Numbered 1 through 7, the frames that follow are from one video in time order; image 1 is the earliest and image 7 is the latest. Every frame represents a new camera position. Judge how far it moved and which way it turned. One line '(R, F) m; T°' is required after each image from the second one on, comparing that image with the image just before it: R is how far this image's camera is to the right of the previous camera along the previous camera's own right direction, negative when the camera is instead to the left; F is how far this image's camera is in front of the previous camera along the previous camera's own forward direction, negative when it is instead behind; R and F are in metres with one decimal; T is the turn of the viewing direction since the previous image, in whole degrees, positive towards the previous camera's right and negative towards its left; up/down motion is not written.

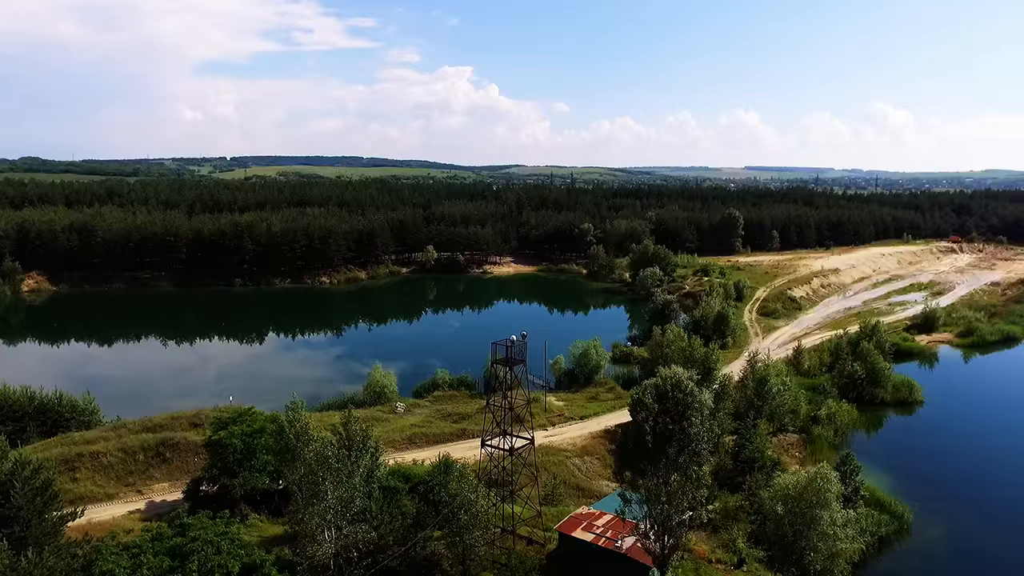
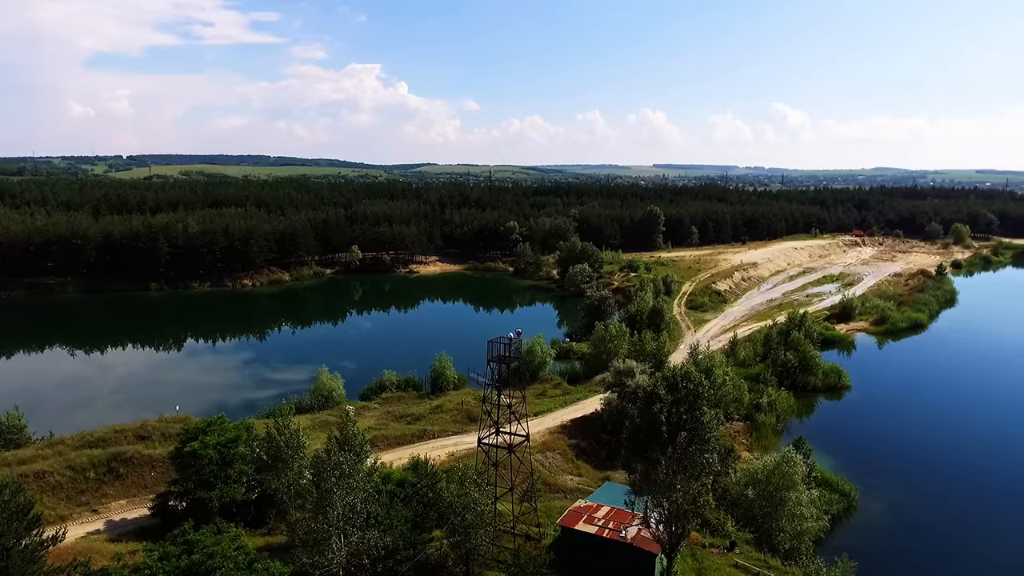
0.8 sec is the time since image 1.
(-2.7, 0.0) m; +7°
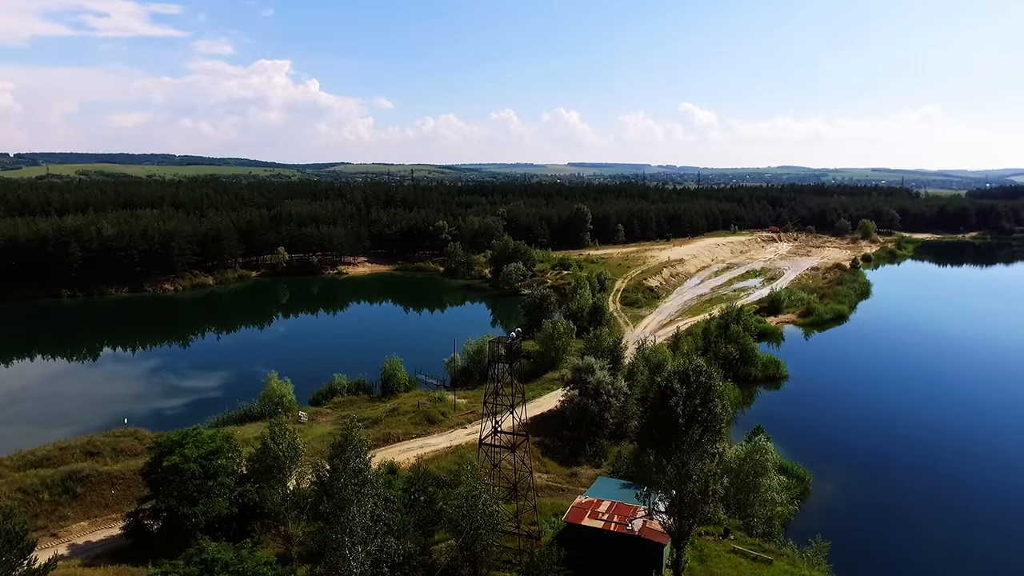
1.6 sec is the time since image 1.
(-2.7, +0.1) m; +7°
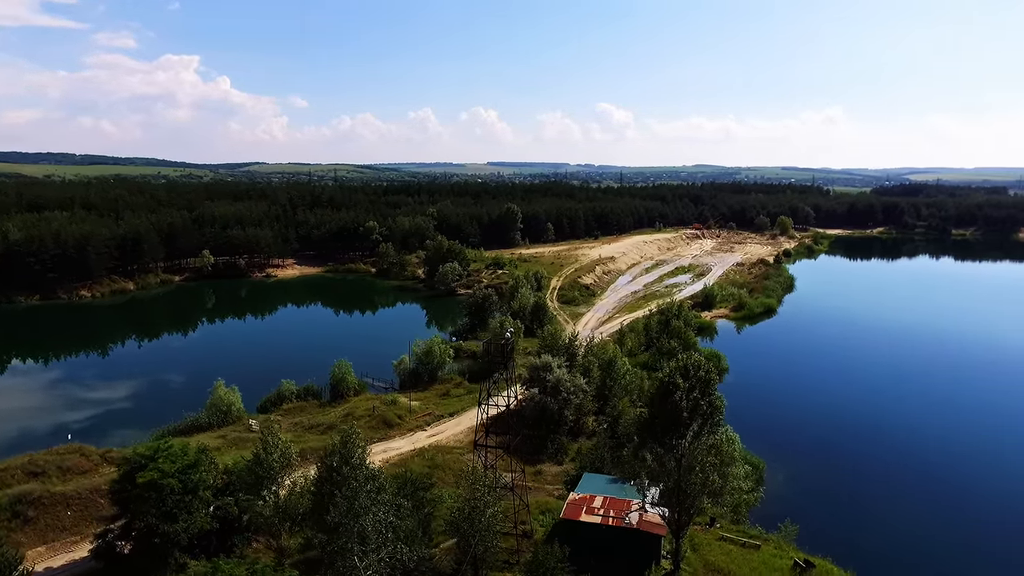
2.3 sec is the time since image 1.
(-2.4, +0.1) m; +7°
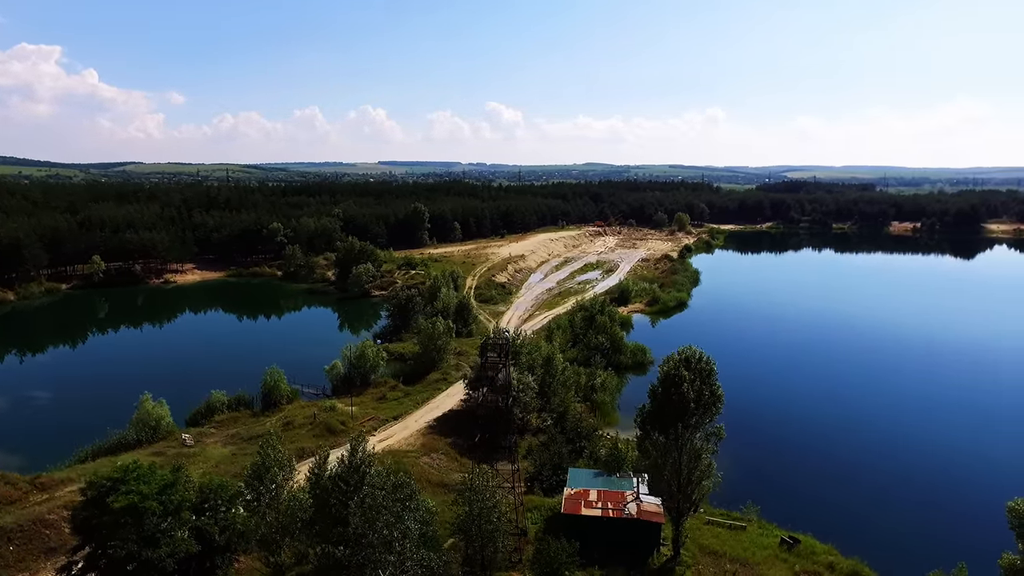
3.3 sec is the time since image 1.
(-3.4, +0.2) m; +9°
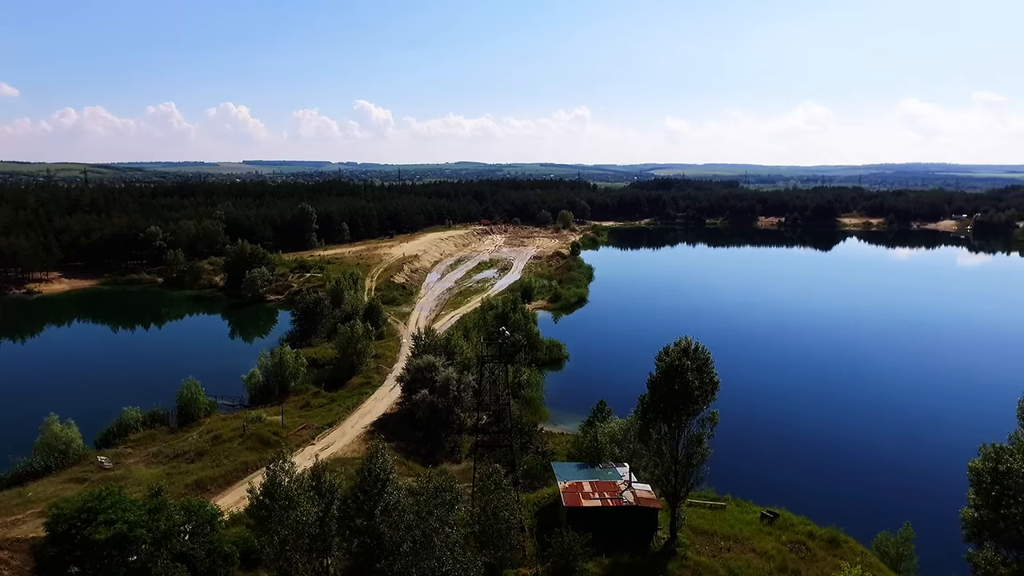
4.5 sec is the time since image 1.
(-4.1, +0.3) m; +11°
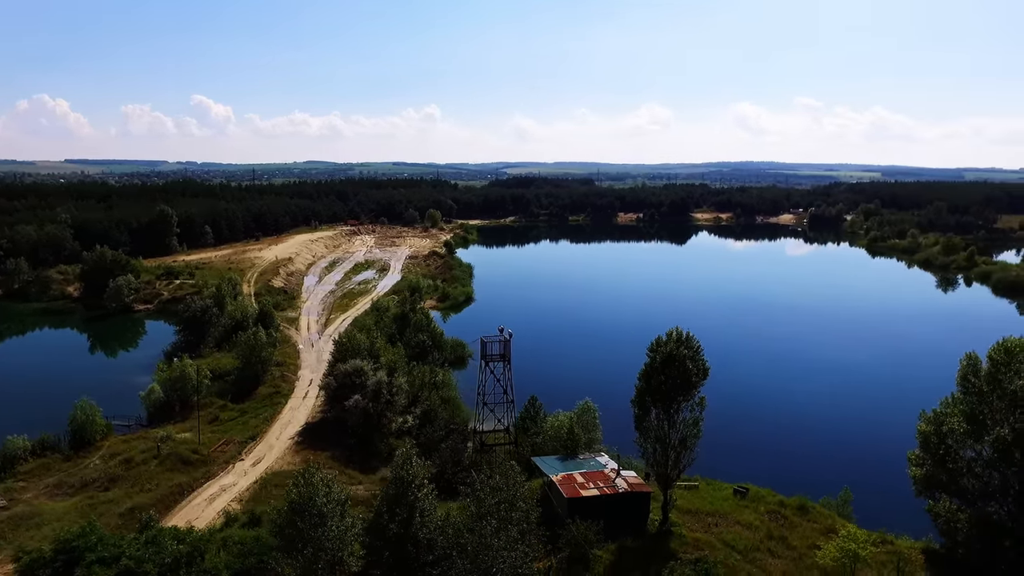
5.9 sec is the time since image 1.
(-4.7, +0.6) m; +13°
